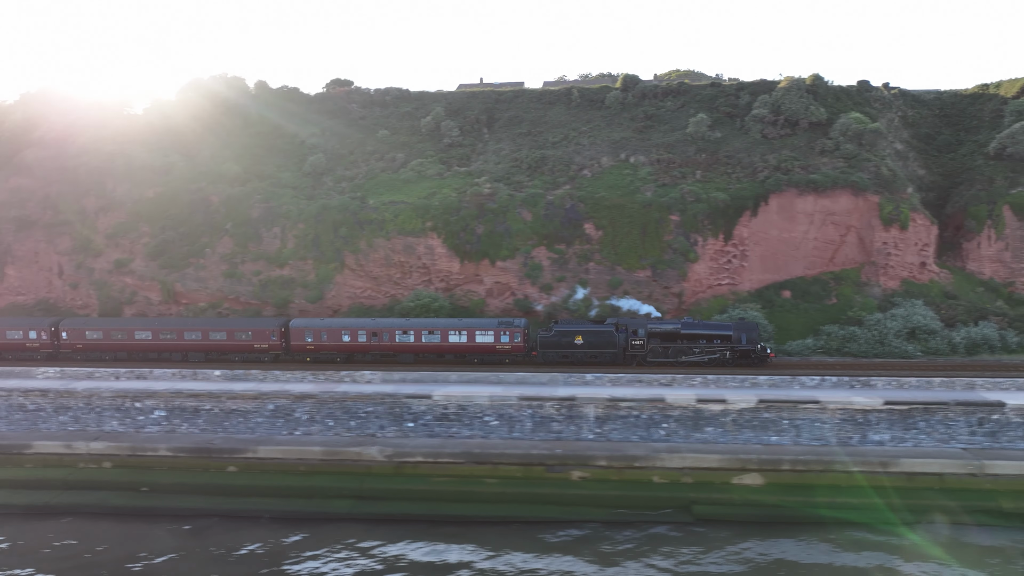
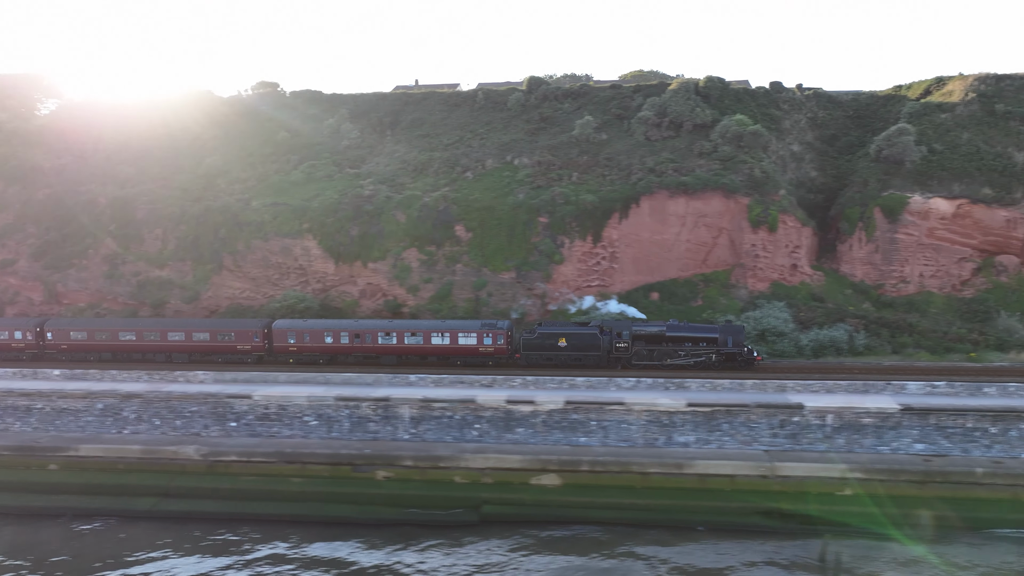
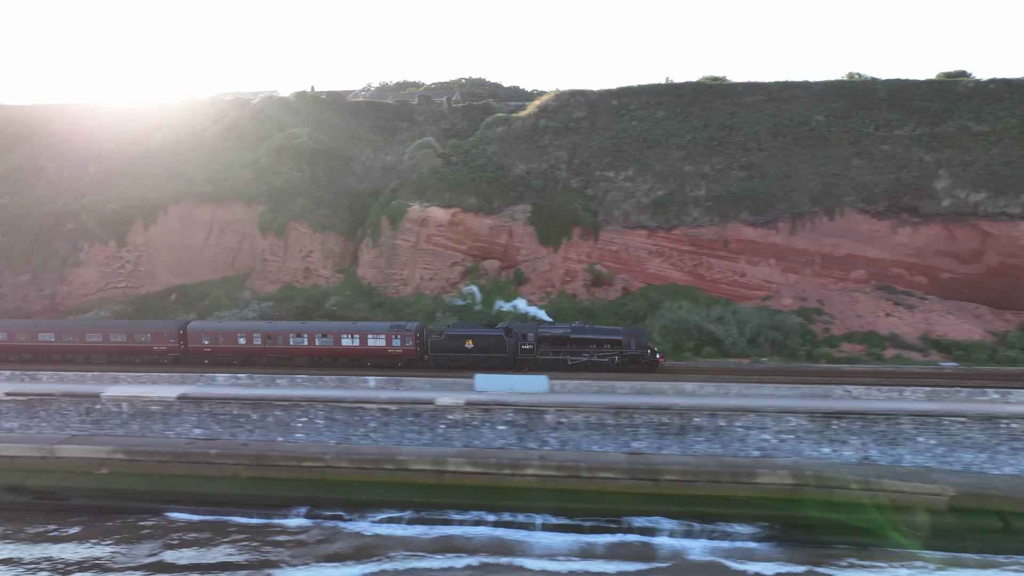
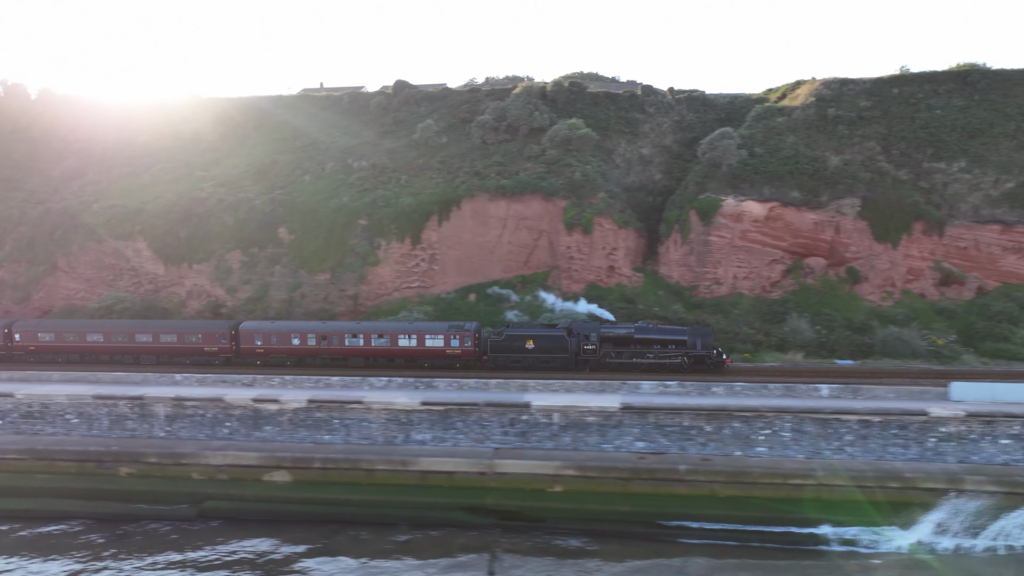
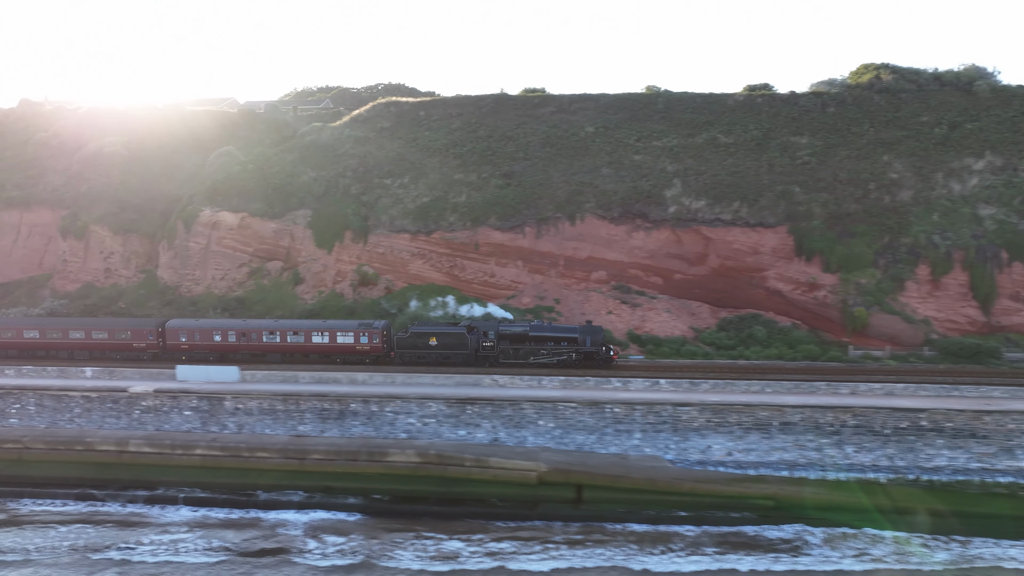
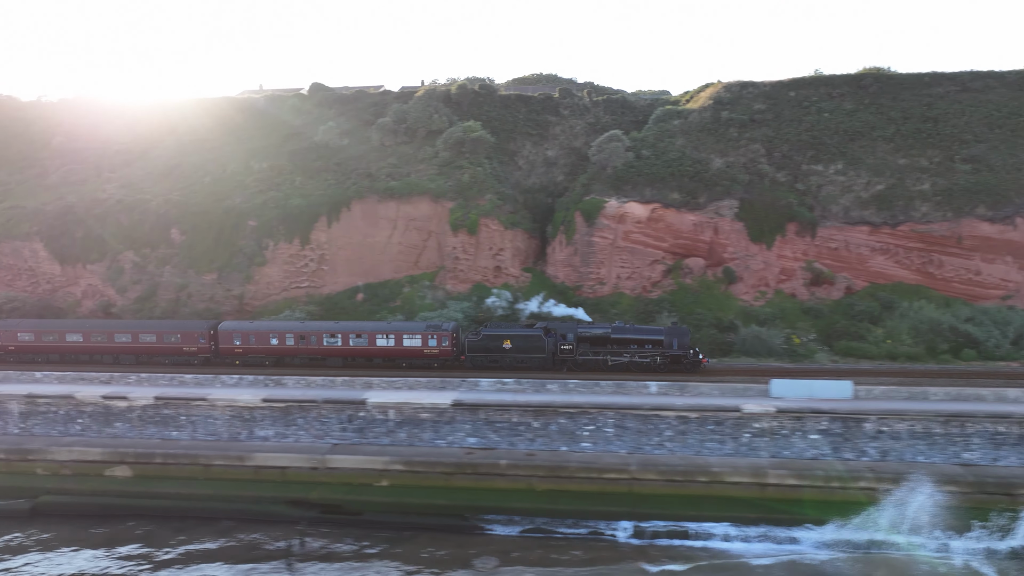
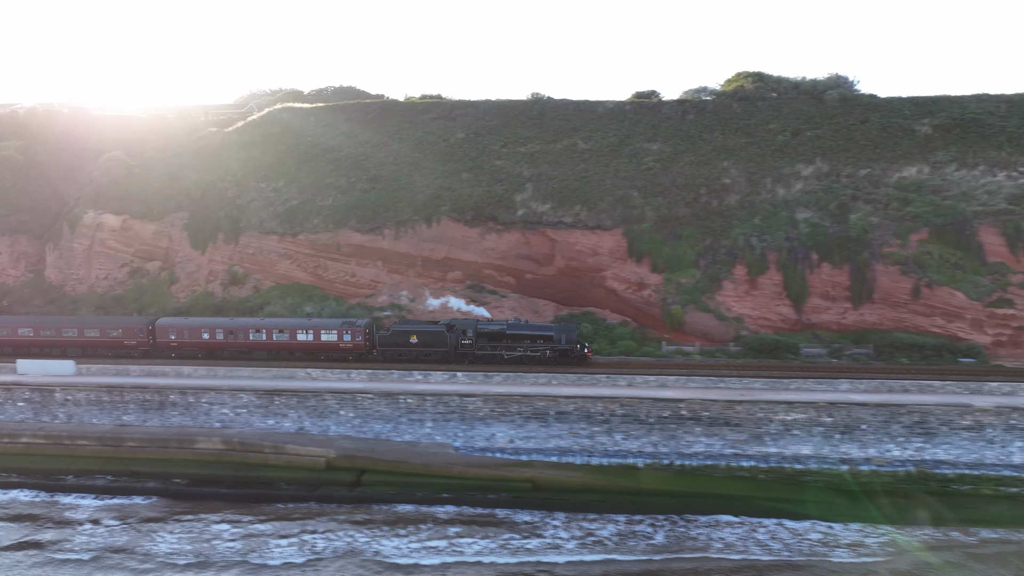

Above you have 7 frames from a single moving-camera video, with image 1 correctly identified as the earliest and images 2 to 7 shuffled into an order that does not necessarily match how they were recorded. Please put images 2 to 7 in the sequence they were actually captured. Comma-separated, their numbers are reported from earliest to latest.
2, 4, 6, 3, 5, 7
